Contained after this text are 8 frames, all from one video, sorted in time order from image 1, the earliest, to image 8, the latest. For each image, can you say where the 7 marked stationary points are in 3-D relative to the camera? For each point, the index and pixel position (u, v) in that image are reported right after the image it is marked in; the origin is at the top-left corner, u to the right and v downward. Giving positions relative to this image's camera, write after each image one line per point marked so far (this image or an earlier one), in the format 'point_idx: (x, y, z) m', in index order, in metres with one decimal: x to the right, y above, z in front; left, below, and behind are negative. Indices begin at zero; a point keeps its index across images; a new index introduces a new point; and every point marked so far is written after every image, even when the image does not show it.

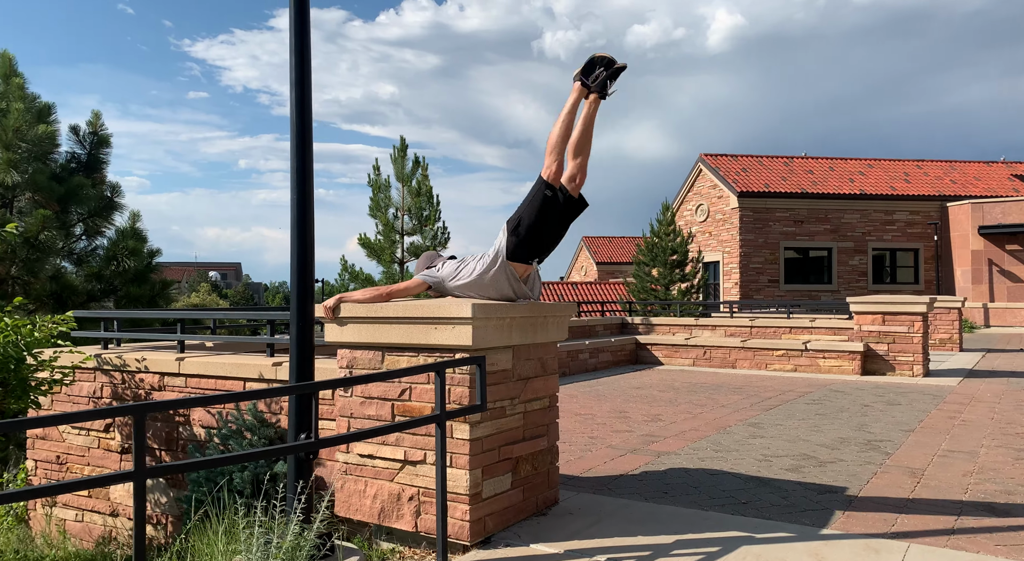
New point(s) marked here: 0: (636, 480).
0: (+1.0, -1.6, +6.3) m
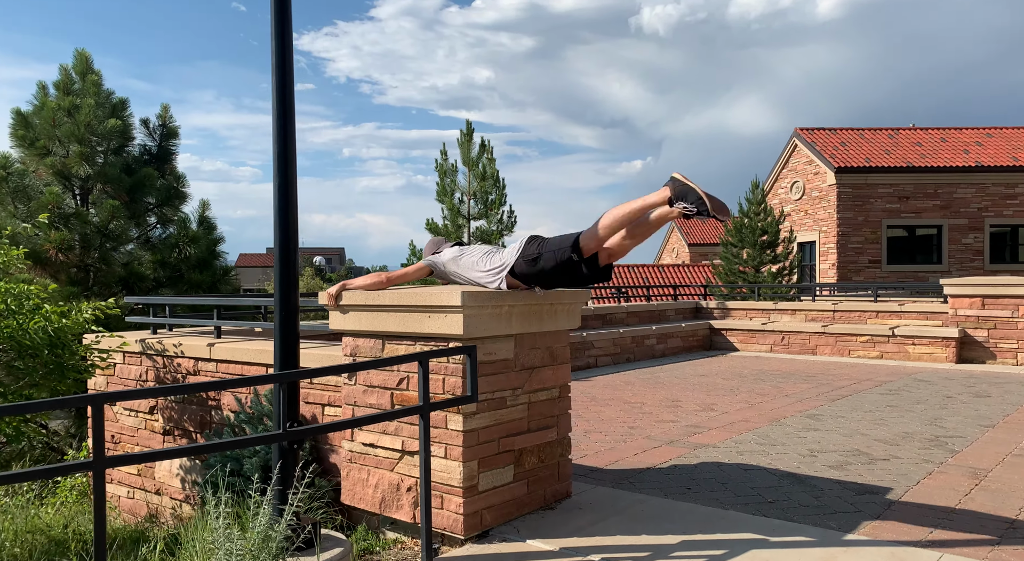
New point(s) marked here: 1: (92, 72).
0: (+1.2, -1.5, +6.1) m
1: (-5.5, +2.7, +10.2) m
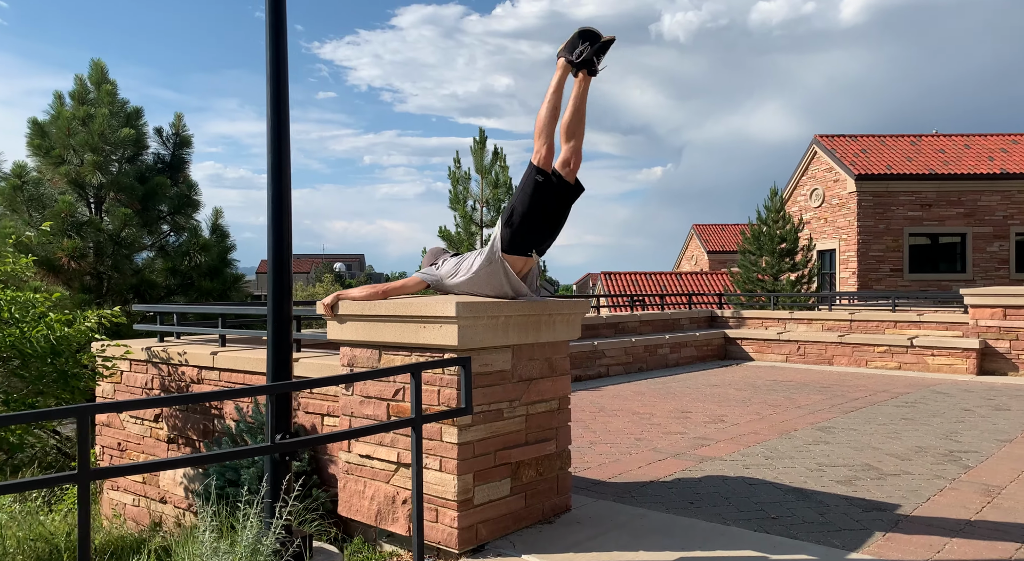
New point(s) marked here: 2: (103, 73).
0: (+1.2, -1.6, +6.0) m
1: (-5.3, +2.6, +10.3) m
2: (-5.4, +2.8, +10.5) m
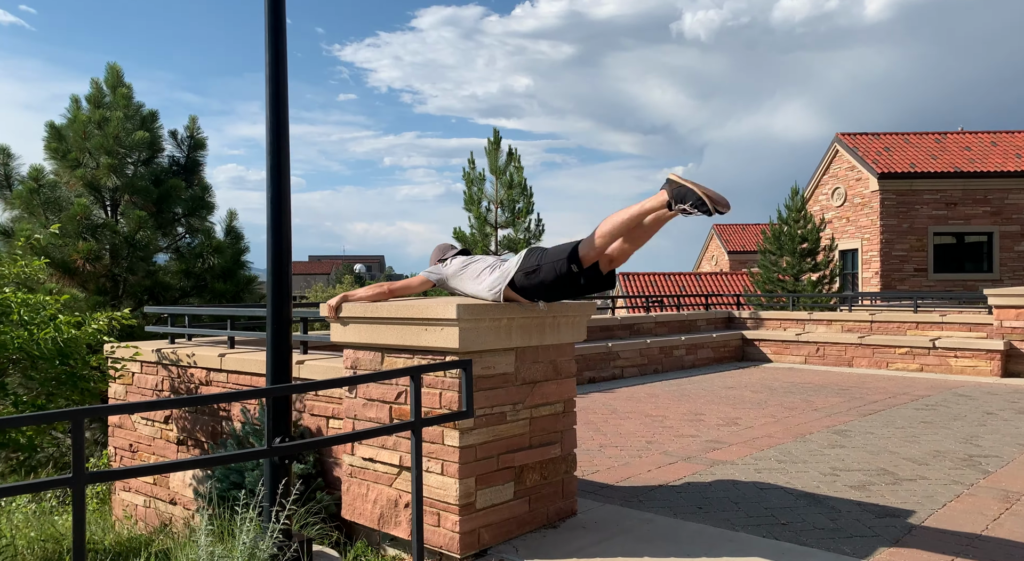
0: (+1.2, -1.6, +5.9) m
1: (-5.2, +2.6, +10.4) m
2: (-5.3, +2.7, +10.5) m
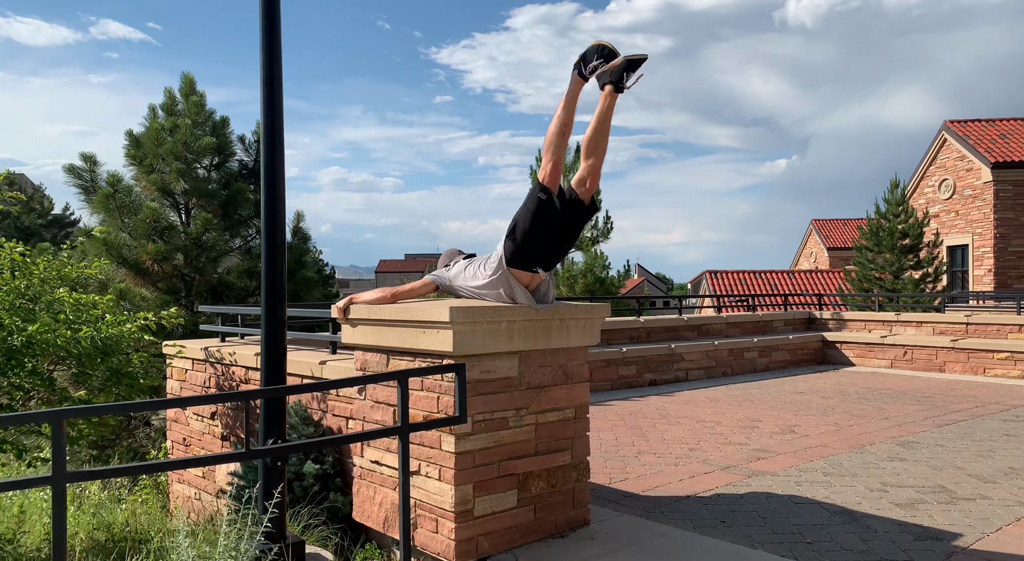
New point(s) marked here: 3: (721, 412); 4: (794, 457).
0: (+1.3, -1.6, +5.6) m
1: (-4.4, +2.6, +10.9) m
2: (-4.5, +2.7, +11.0) m
3: (+2.4, -1.5, +8.9) m
4: (+2.4, -1.5, +6.8) m
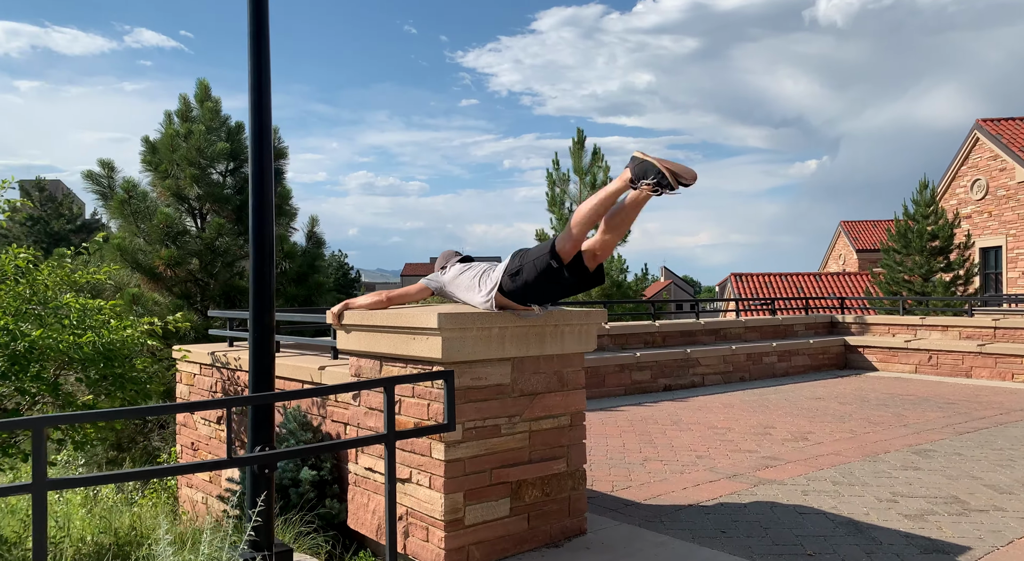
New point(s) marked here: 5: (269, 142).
0: (+1.3, -1.6, +5.5) m
1: (-4.2, +2.5, +11.0) m
2: (-4.3, +2.7, +11.1) m
3: (+2.5, -1.5, +8.7) m
4: (+2.5, -1.6, +6.6) m
5: (-1.4, +0.8, +4.4) m
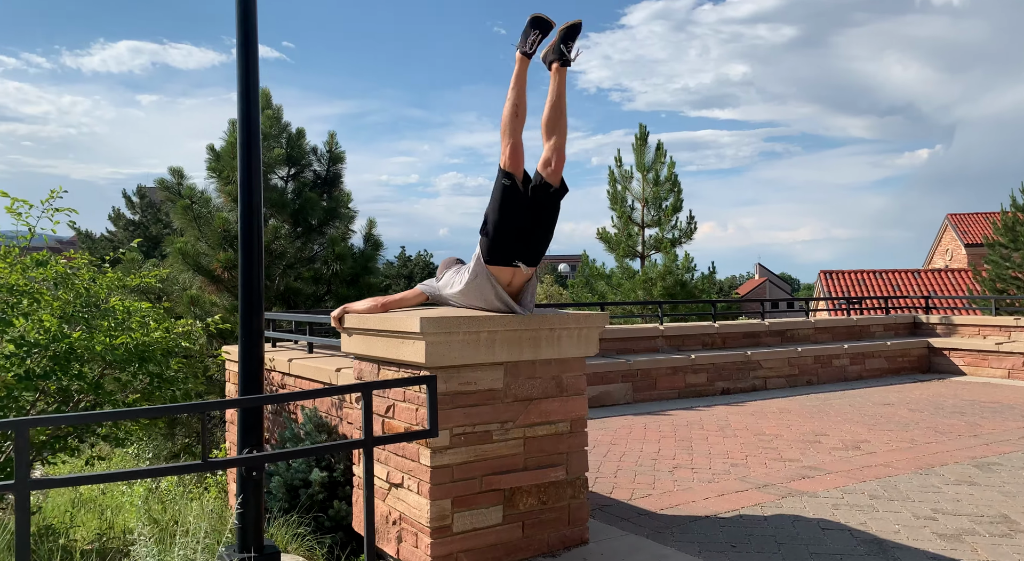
0: (+1.4, -1.6, +5.2) m
1: (-3.5, +2.5, +11.4) m
2: (-3.6, +2.6, +11.5) m
3: (+2.9, -1.5, +8.3) m
4: (+2.6, -1.6, +6.2) m
5: (-1.5, +0.8, +4.5) m
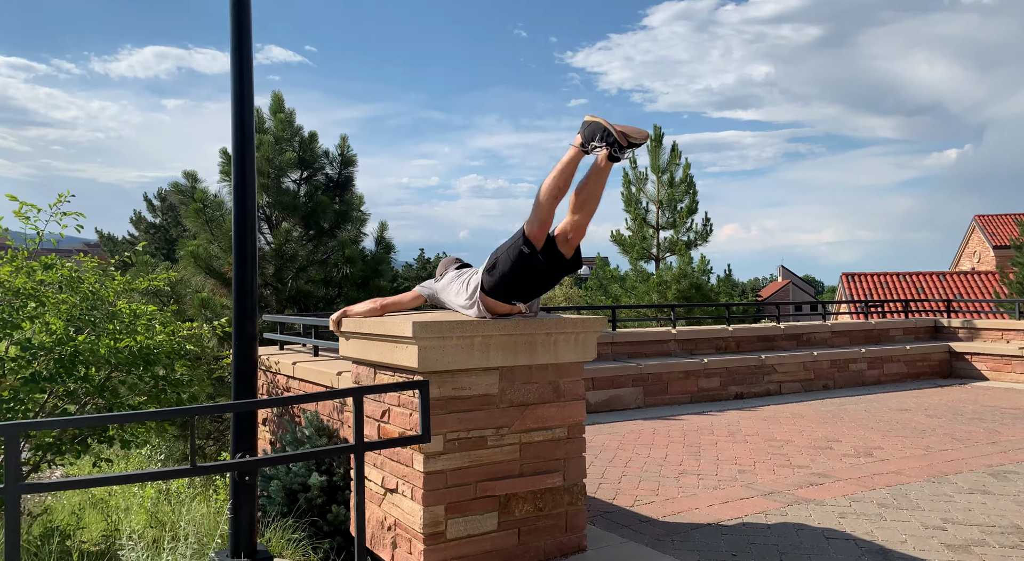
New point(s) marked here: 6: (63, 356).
0: (+1.4, -1.7, +5.1) m
1: (-3.3, +2.5, +11.4) m
2: (-3.4, +2.6, +11.6) m
3: (+3.0, -1.6, +8.2) m
4: (+2.7, -1.6, +6.1) m
5: (-1.5, +0.7, +4.5) m
6: (-3.5, -0.6, +6.2) m
